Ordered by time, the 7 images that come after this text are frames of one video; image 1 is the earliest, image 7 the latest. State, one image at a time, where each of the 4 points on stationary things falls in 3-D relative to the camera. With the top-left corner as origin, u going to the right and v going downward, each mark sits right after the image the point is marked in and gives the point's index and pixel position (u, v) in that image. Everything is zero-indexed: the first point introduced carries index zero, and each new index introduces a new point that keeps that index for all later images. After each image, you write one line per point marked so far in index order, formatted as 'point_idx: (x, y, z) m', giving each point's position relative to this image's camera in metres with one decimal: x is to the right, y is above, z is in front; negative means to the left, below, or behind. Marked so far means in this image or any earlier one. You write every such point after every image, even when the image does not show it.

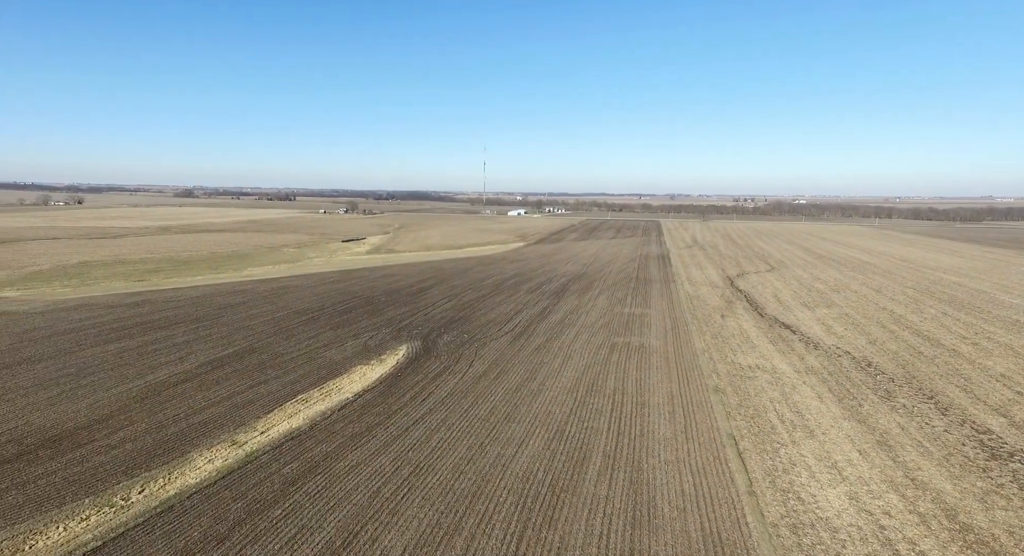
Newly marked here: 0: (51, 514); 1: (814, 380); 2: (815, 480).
0: (-4.8, -2.5, +5.6) m
1: (+6.7, -2.2, +11.6) m
2: (+3.8, -2.5, +6.6) m
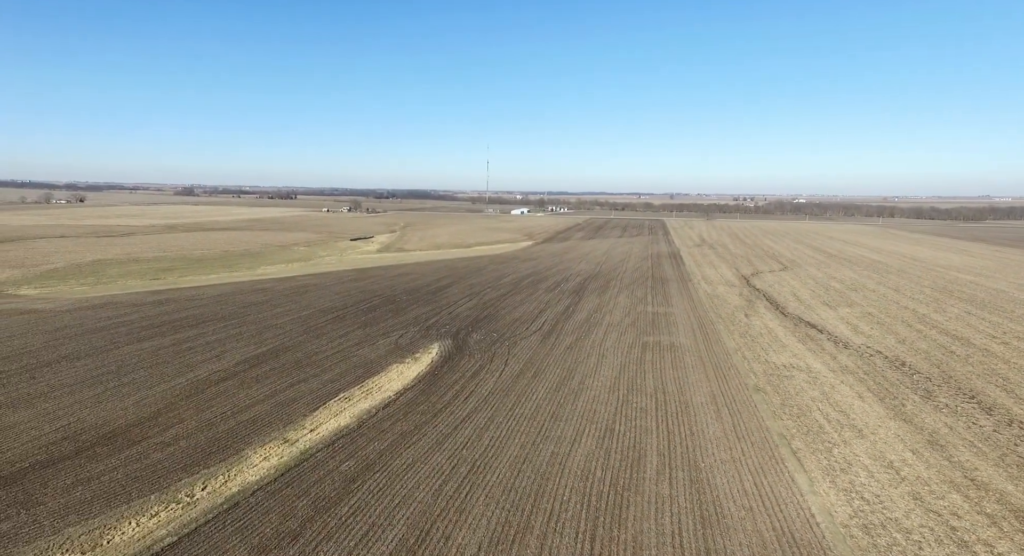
0: (-4.1, -2.4, +5.6) m
1: (+7.4, -2.2, +11.5) m
2: (+4.5, -2.5, +6.6) m
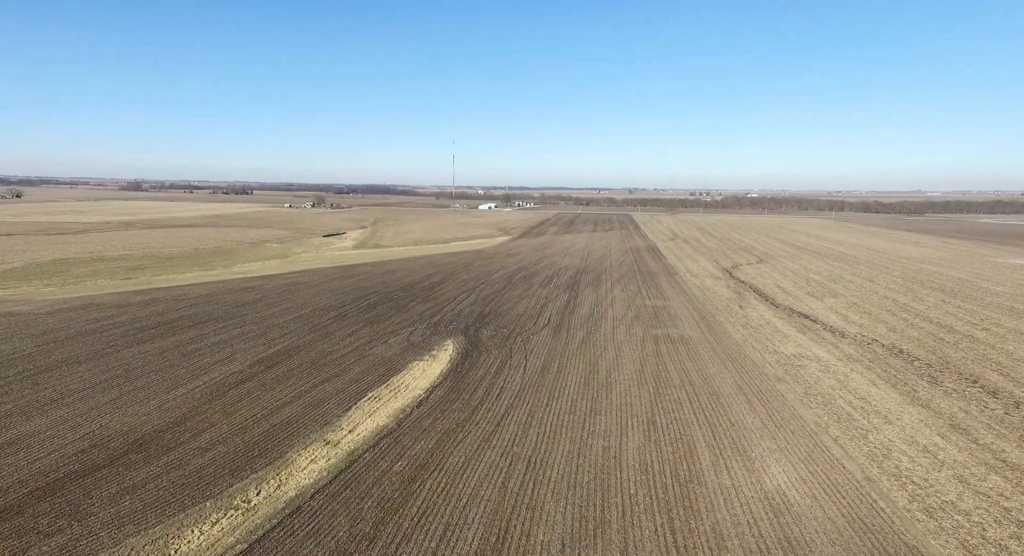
0: (-3.4, -2.4, +5.4) m
1: (+7.8, -2.0, +11.9) m
2: (+5.2, -2.4, +6.8) m
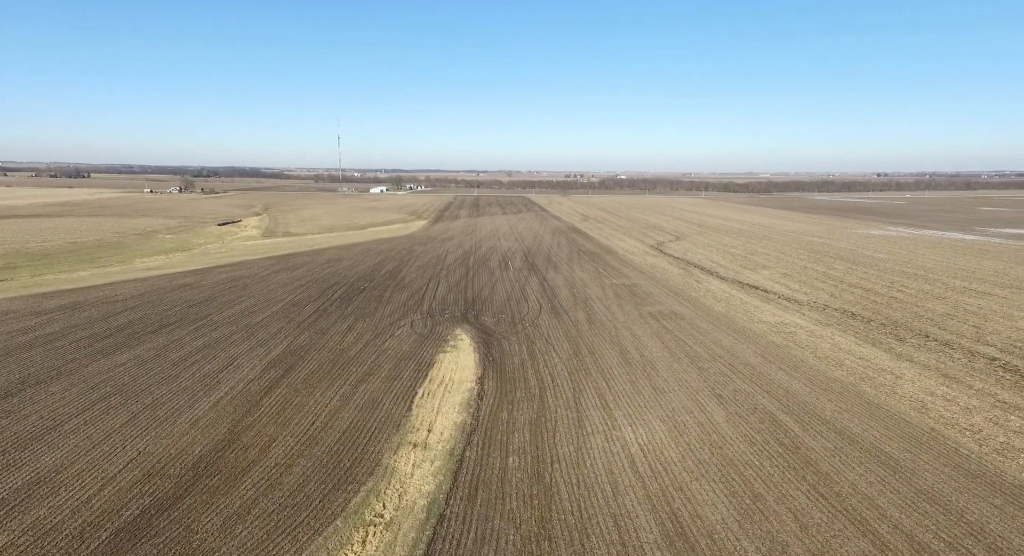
0: (-1.7, -2.4, +4.8) m
1: (+8.1, -1.3, +13.2) m
2: (+6.4, -1.9, +7.8) m
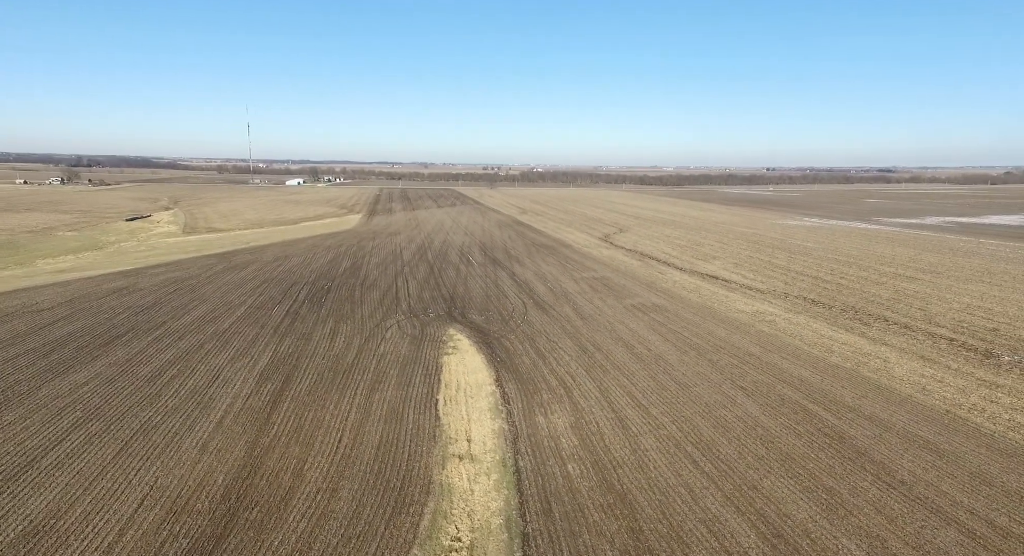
0: (-0.9, -2.5, +4.4) m
1: (+7.8, -1.0, +13.9) m
2: (+6.9, -1.8, +8.3) m
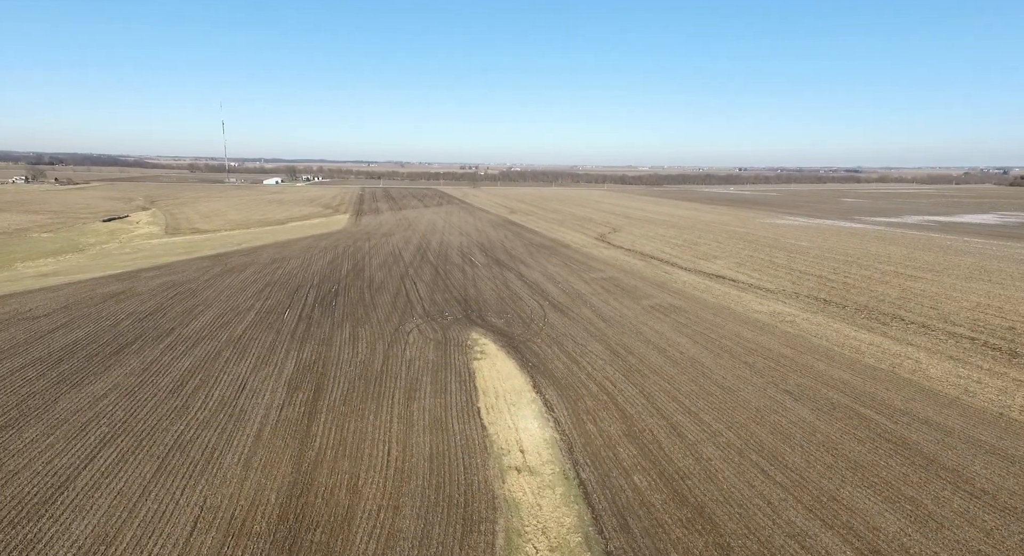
0: (-0.1, -2.5, +4.1) m
1: (+8.2, -1.0, +13.9) m
2: (+7.5, -1.8, +8.3) m
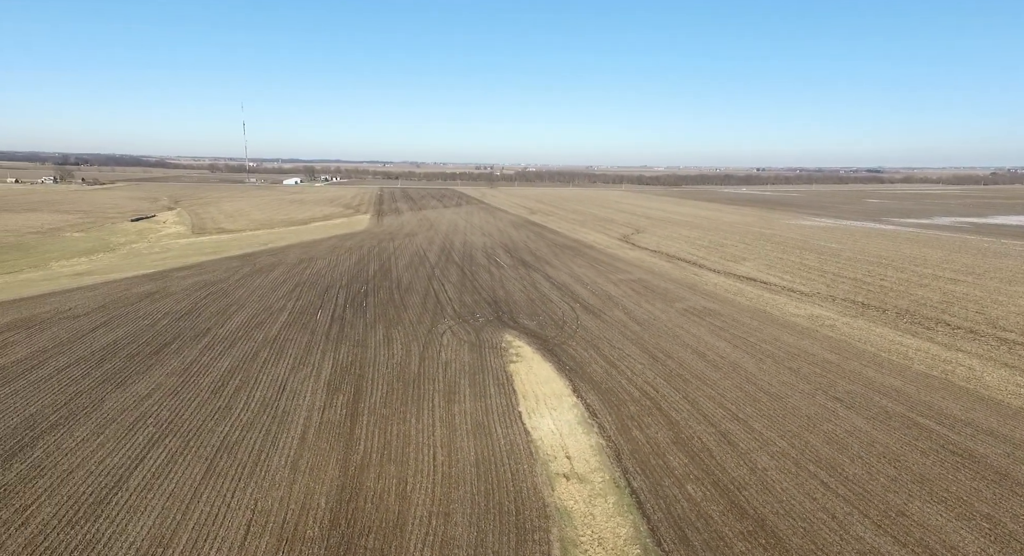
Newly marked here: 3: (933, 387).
0: (+0.4, -2.6, +4.0) m
1: (+9.0, -1.1, +13.5) m
2: (+8.1, -1.9, +7.9) m
3: (+6.6, -1.7, +8.4) m
